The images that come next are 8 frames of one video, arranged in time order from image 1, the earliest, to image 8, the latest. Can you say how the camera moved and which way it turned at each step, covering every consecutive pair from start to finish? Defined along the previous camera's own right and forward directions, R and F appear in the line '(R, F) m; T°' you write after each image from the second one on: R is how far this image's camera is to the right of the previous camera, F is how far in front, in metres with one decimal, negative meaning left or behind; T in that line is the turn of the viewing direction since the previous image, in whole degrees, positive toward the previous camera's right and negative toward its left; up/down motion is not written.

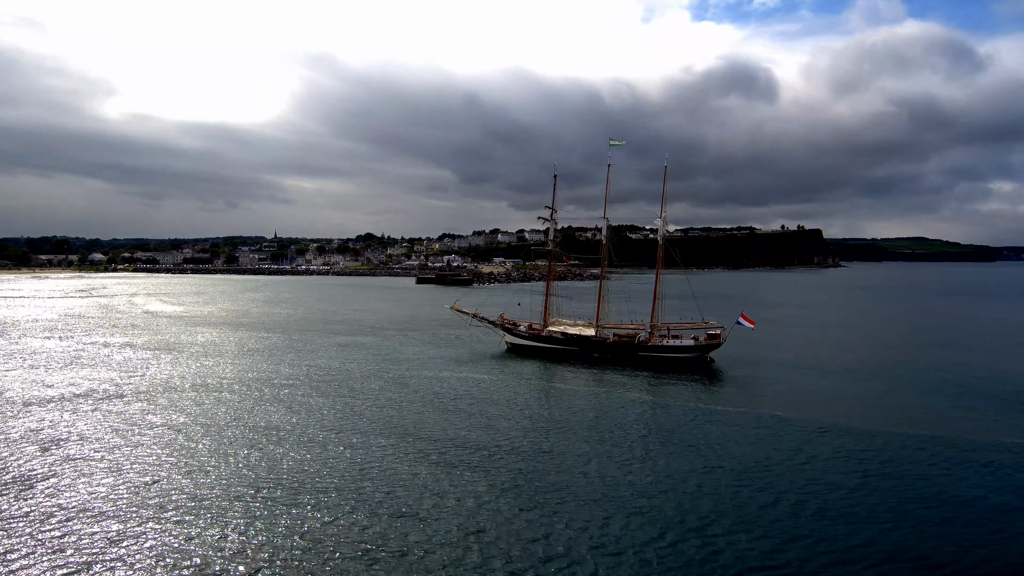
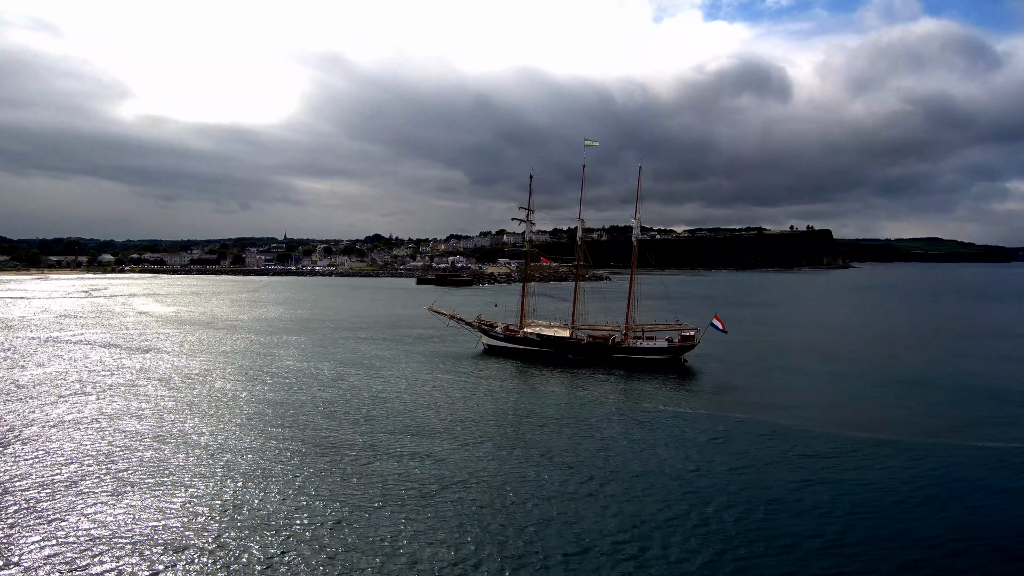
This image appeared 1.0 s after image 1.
(+1.8, +0.4) m; 0°
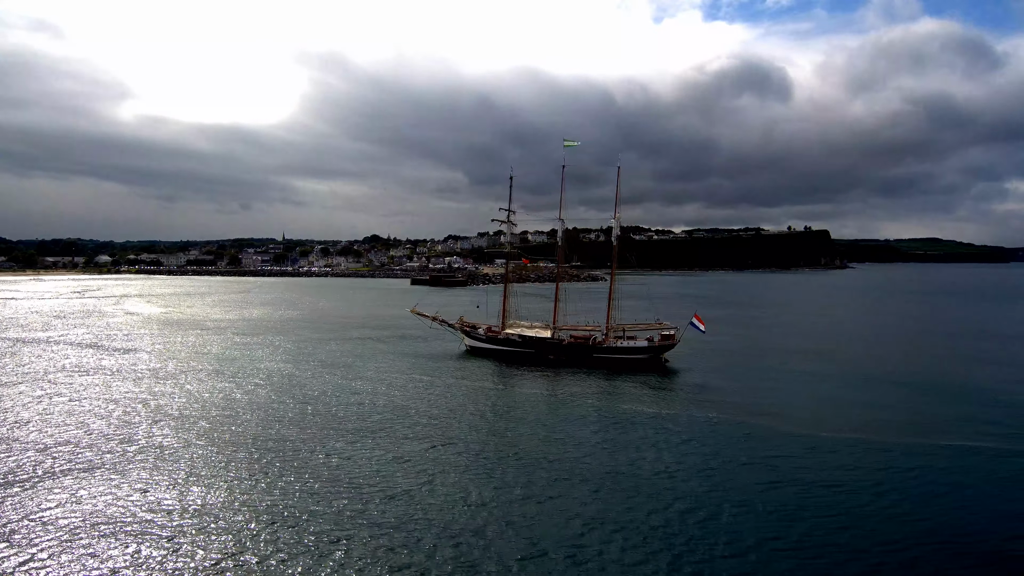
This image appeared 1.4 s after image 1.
(+0.9, +0.2) m; 0°
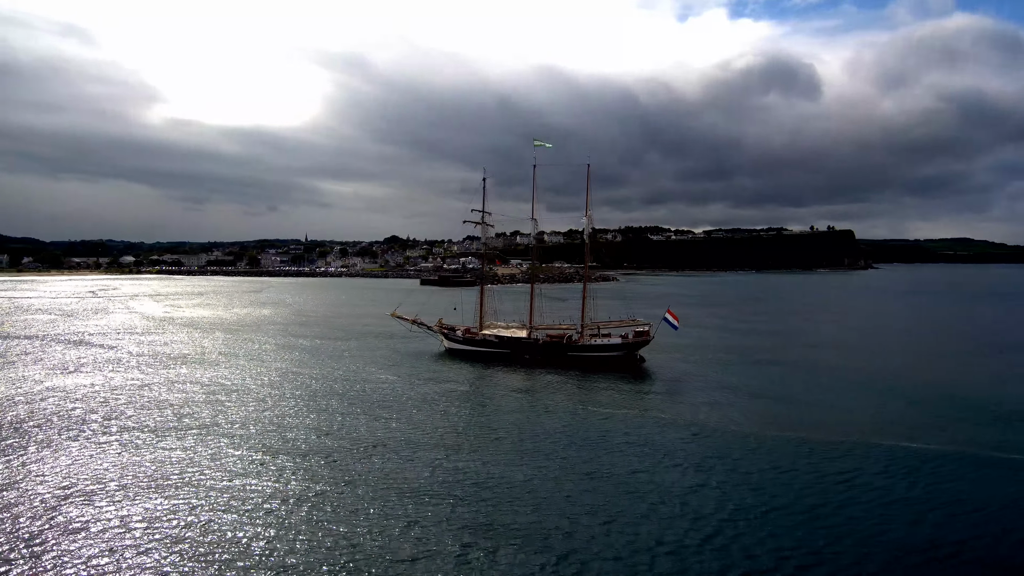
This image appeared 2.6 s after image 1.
(+2.3, +0.3) m; -1°
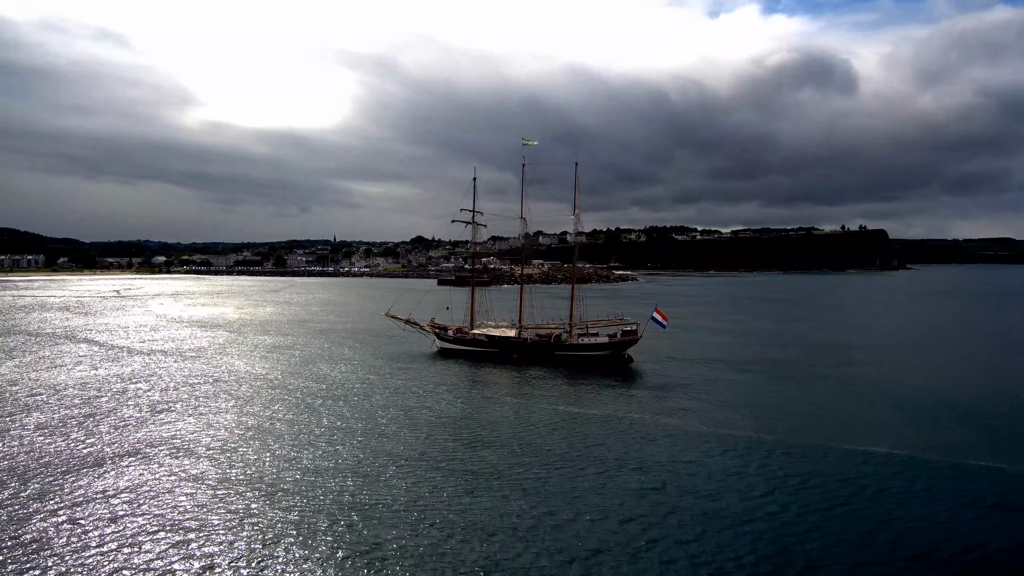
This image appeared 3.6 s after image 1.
(+1.8, +0.4) m; -2°
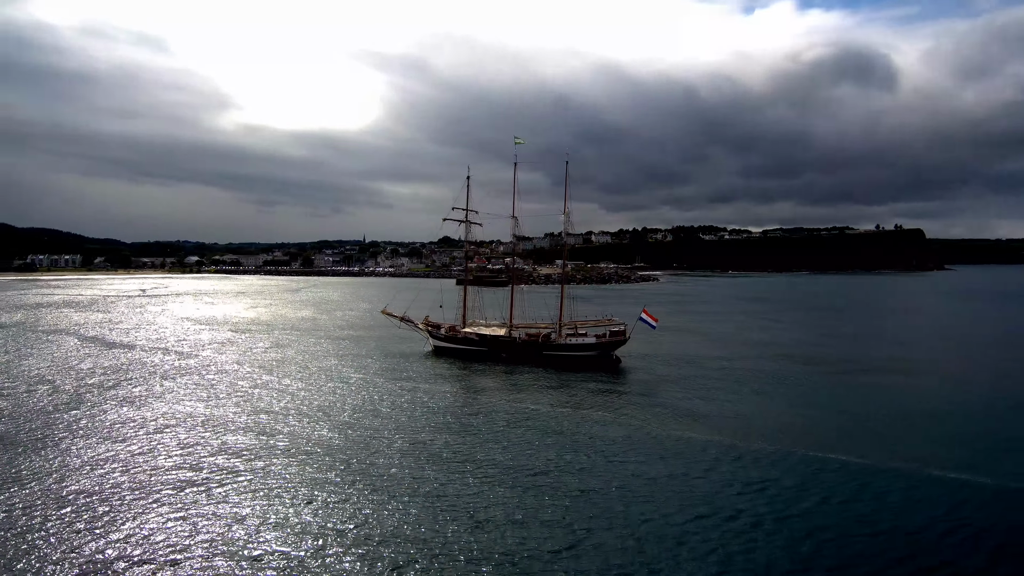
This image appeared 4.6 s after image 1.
(+1.8, +0.3) m; -2°
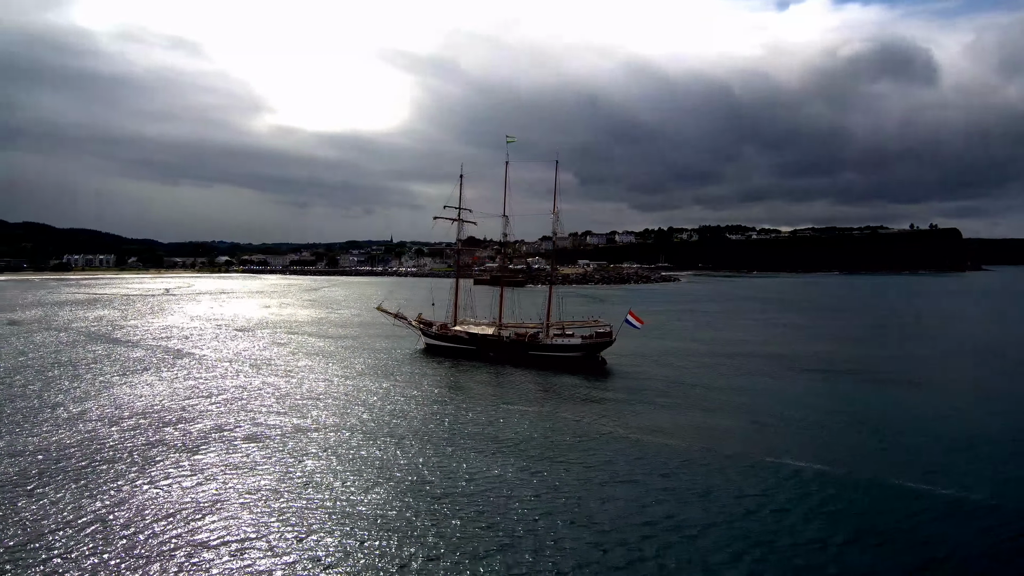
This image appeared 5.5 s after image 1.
(+1.8, +0.2) m; -2°
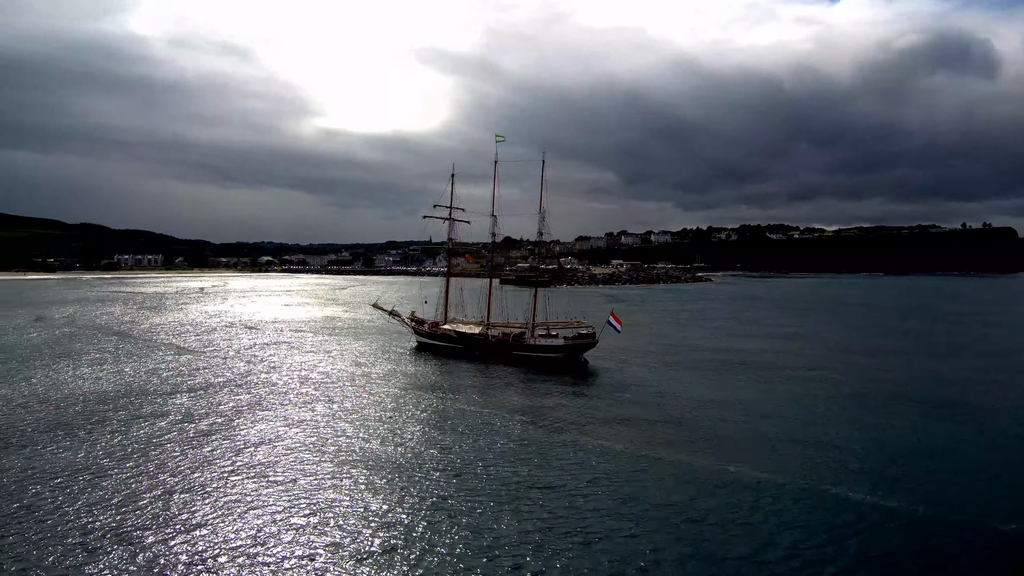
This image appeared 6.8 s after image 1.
(+2.5, +0.4) m; -3°
